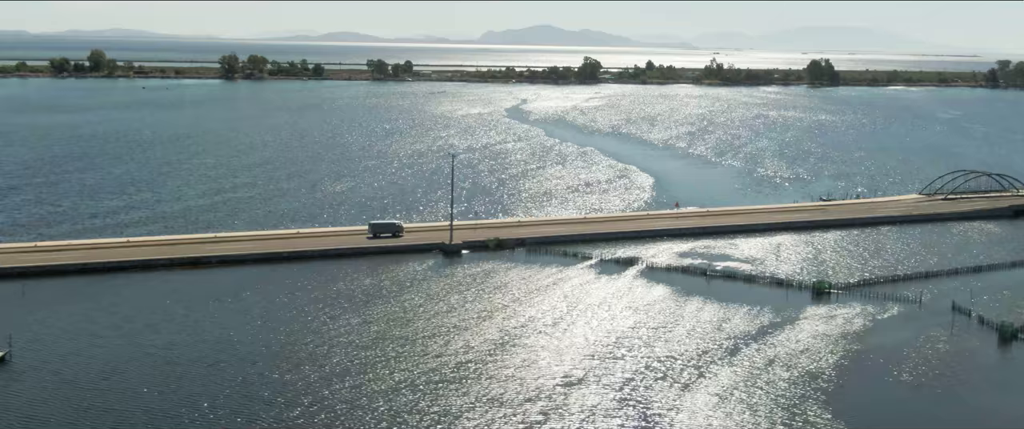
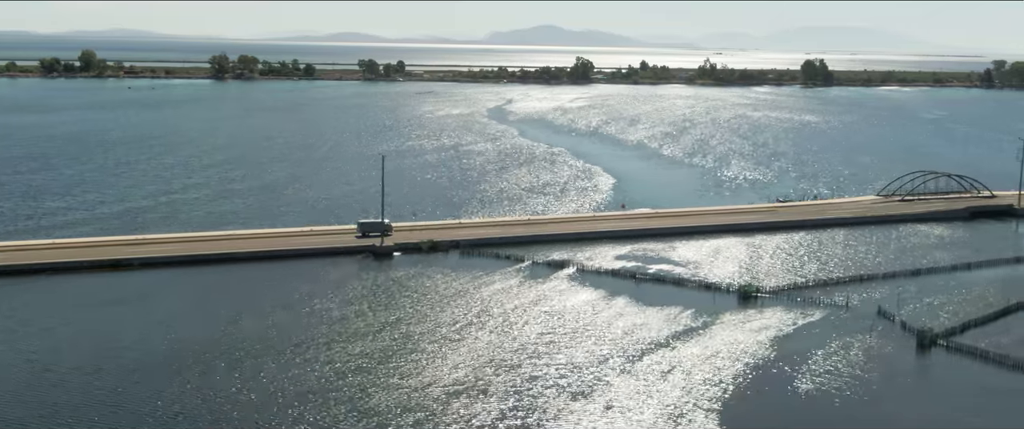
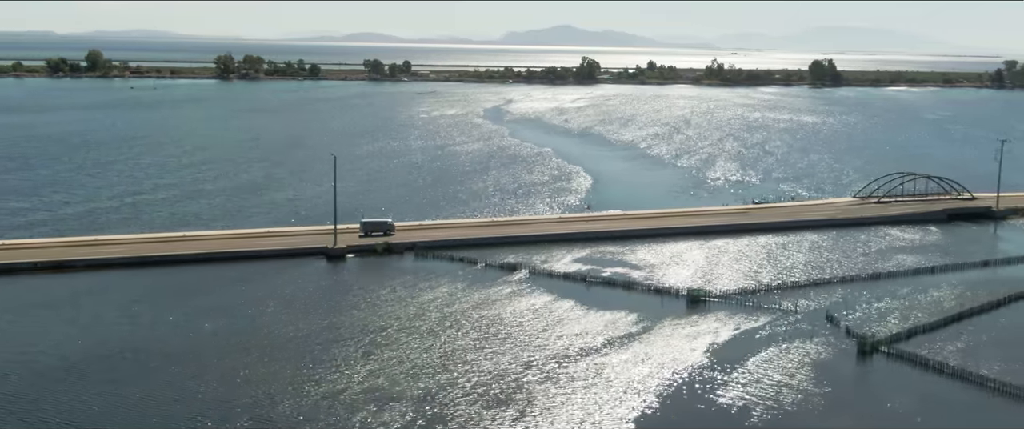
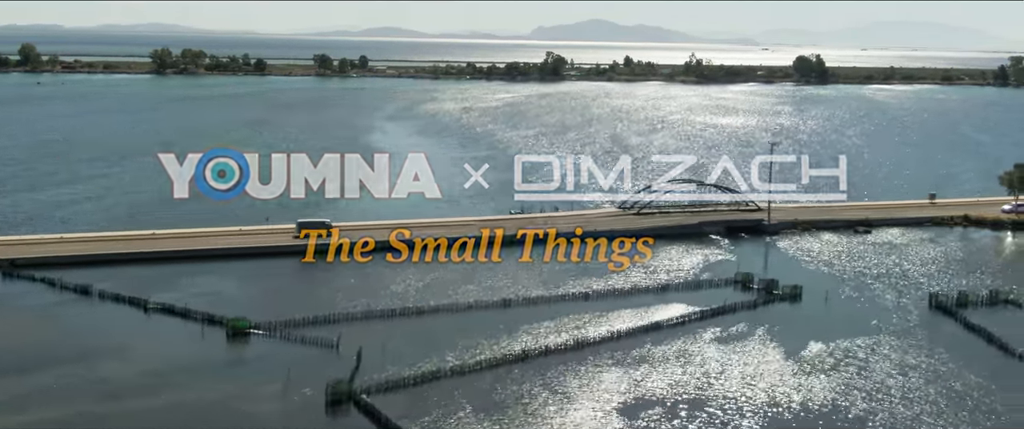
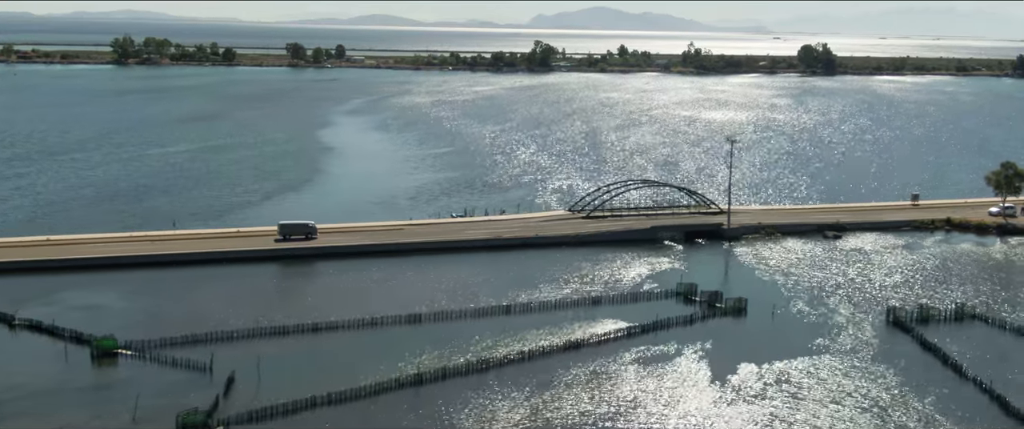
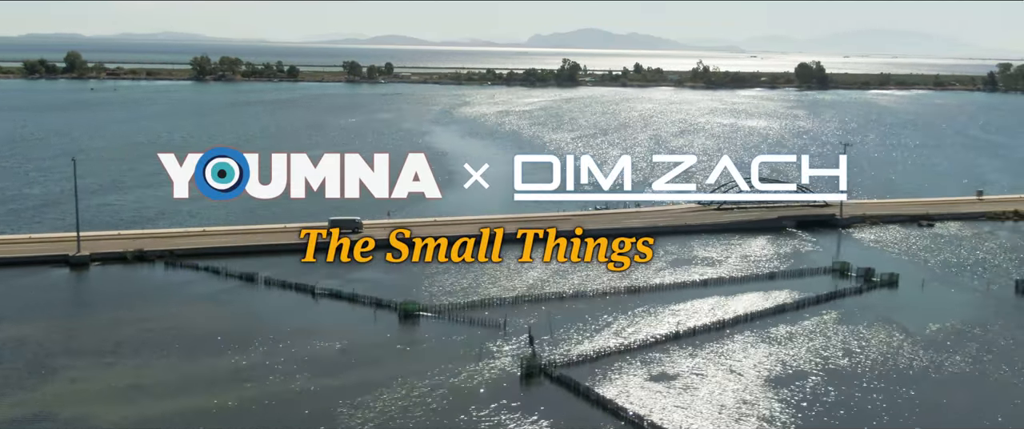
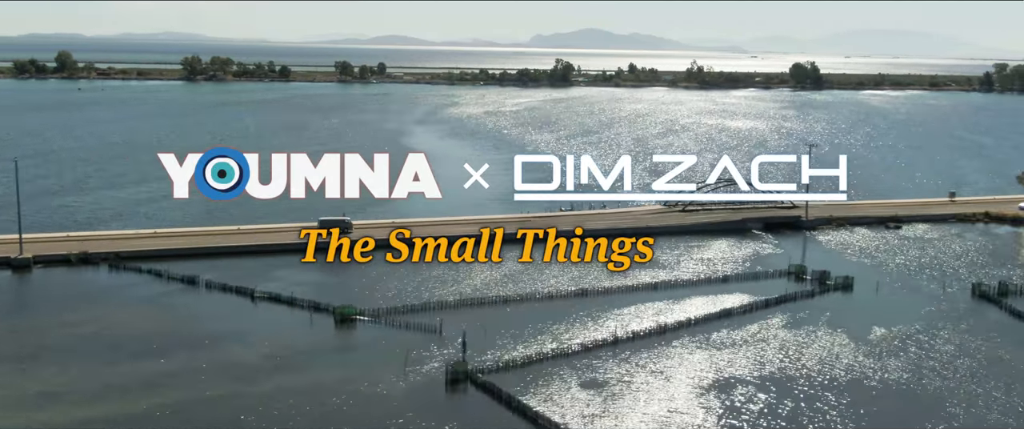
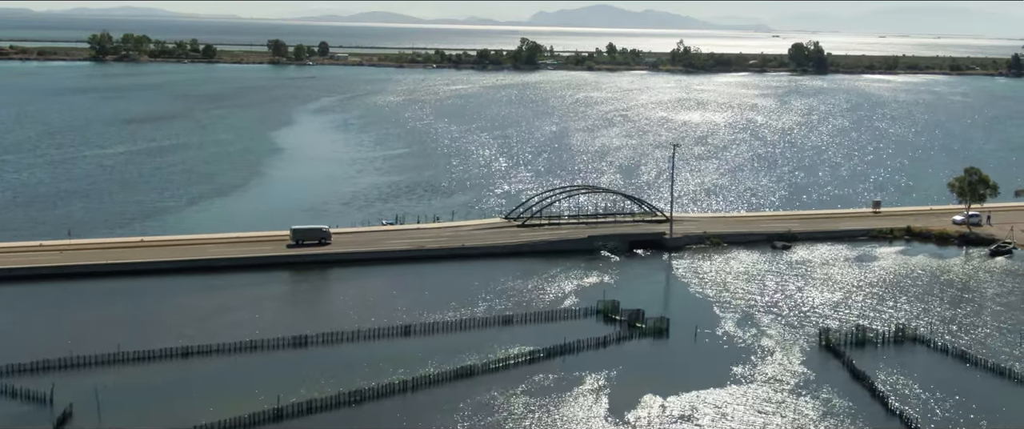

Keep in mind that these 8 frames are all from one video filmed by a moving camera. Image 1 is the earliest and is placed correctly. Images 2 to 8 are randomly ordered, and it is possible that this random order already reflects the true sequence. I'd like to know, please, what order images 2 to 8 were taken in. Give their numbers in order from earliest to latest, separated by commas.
2, 3, 6, 7, 4, 5, 8
